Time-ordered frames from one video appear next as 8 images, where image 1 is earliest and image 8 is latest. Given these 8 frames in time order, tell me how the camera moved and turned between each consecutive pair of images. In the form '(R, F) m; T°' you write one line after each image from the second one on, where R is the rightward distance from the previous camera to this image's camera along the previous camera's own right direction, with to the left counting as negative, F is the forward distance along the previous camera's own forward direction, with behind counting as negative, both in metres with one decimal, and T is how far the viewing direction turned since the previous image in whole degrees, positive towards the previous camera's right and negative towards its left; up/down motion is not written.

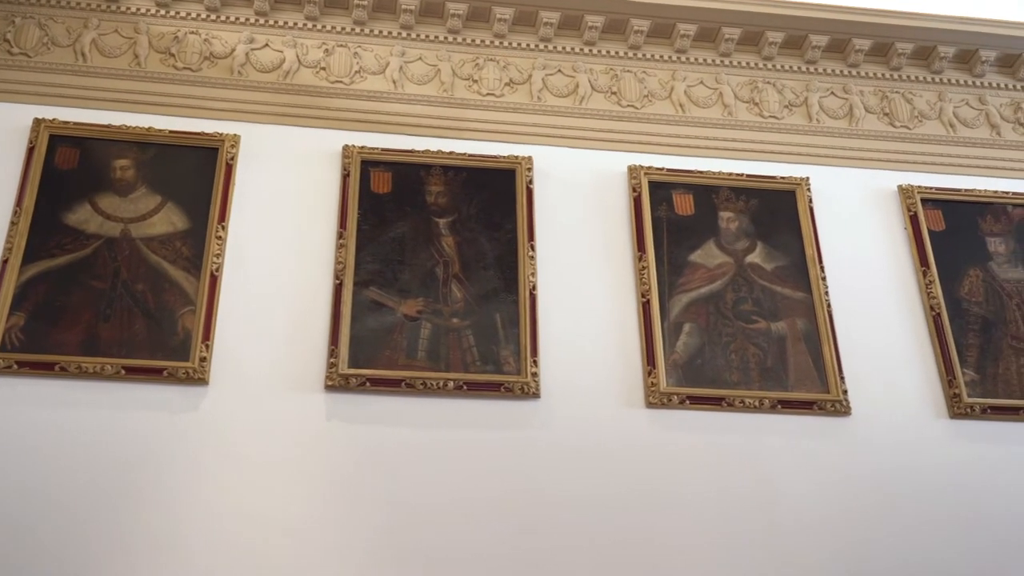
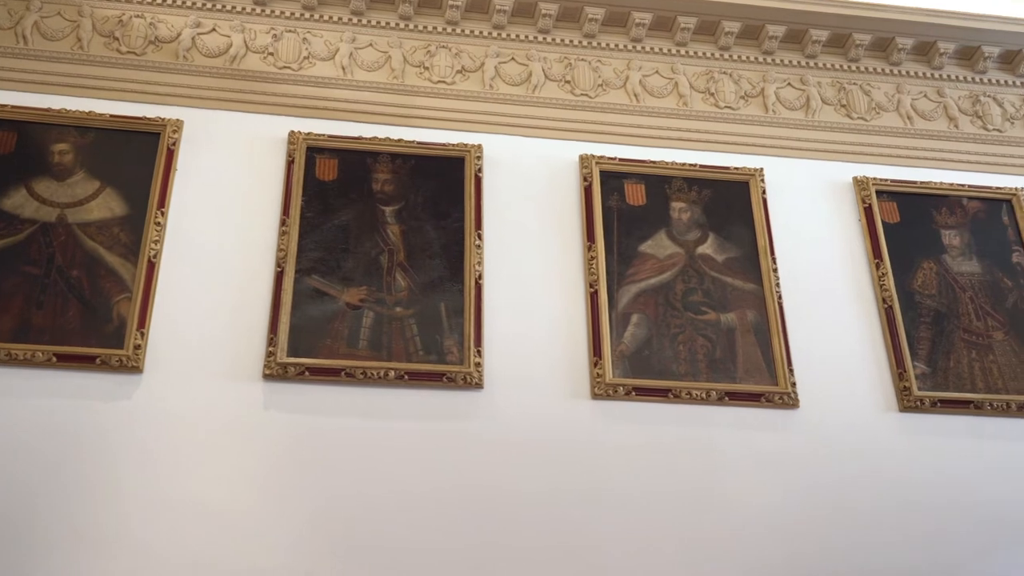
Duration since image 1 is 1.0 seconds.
(+0.3, +0.1) m; +1°
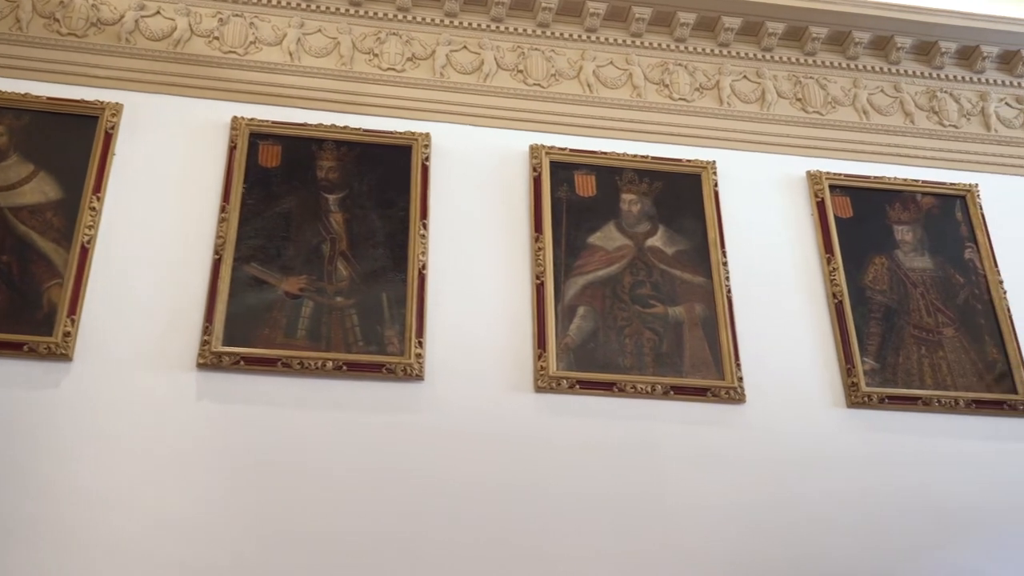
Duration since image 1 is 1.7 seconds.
(+0.3, +0.1) m; +1°
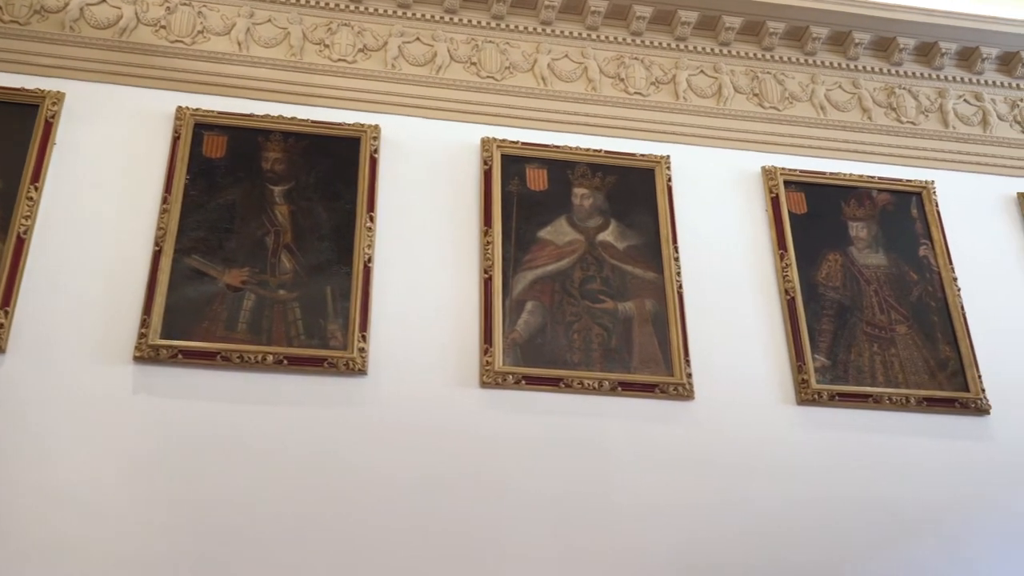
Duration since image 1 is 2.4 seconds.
(+0.3, +0.1) m; +1°
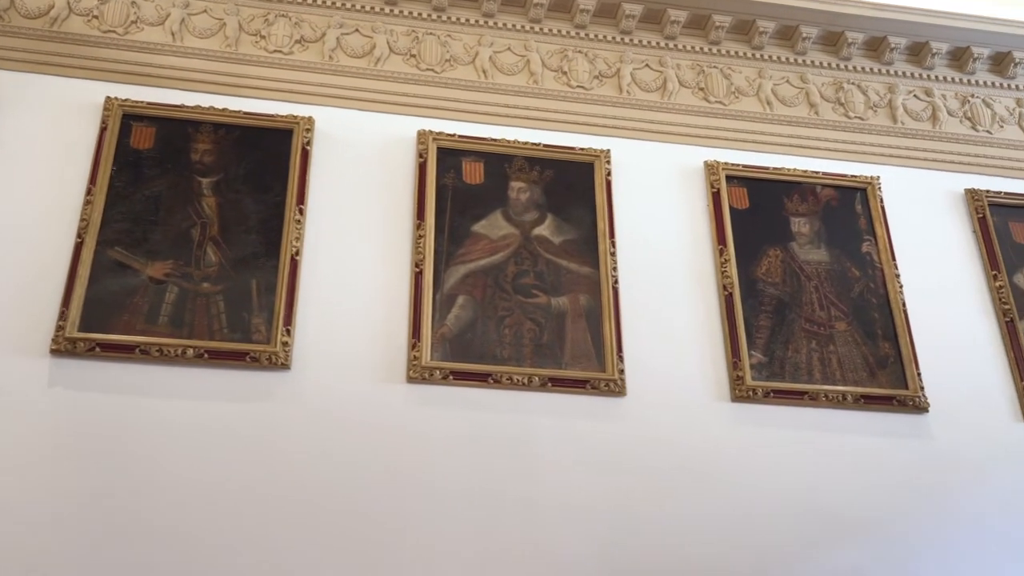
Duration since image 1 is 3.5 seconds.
(+0.4, +0.1) m; 0°
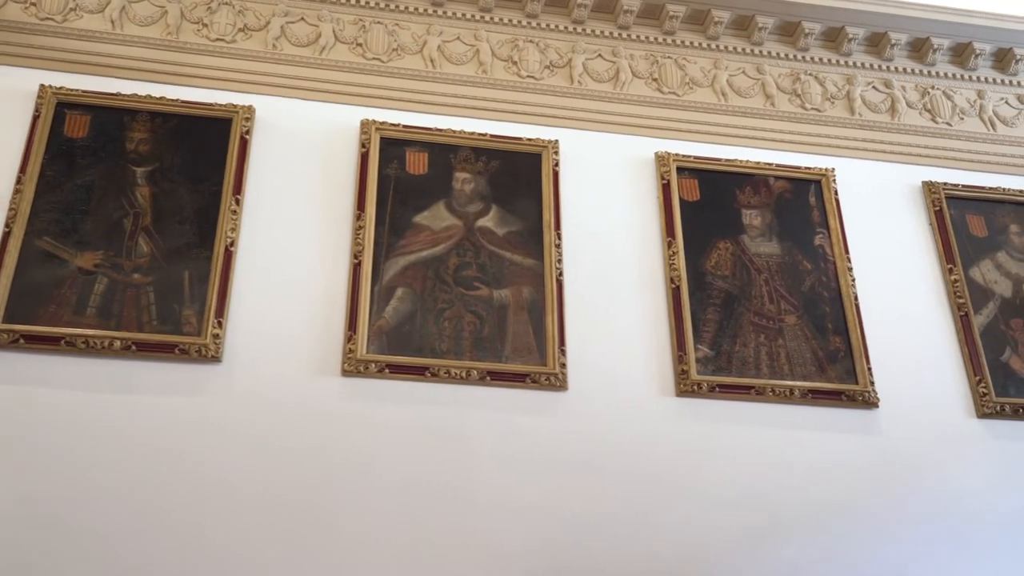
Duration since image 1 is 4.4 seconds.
(+0.4, +0.1) m; 0°
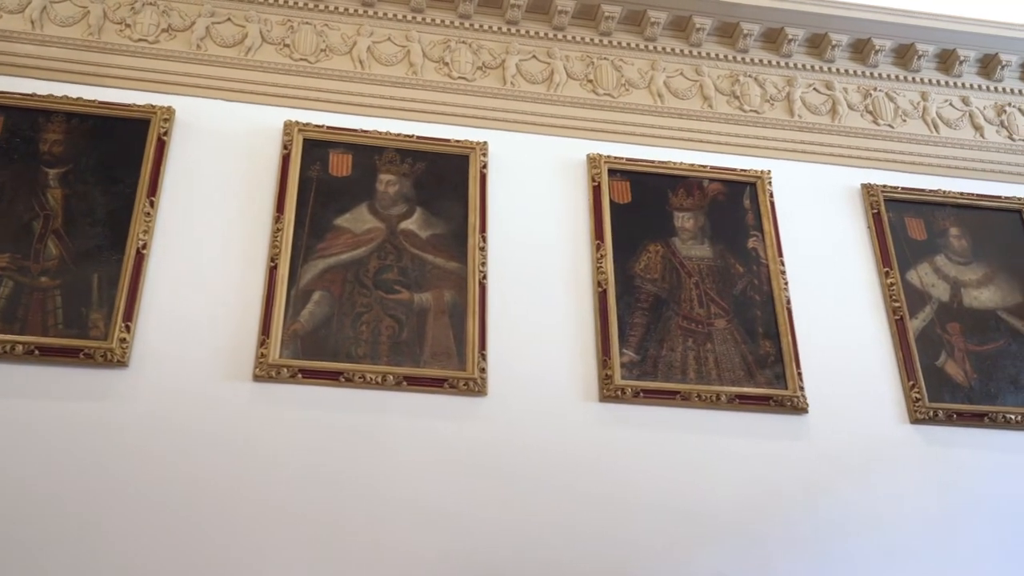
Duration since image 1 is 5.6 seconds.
(+0.5, +0.1) m; 0°
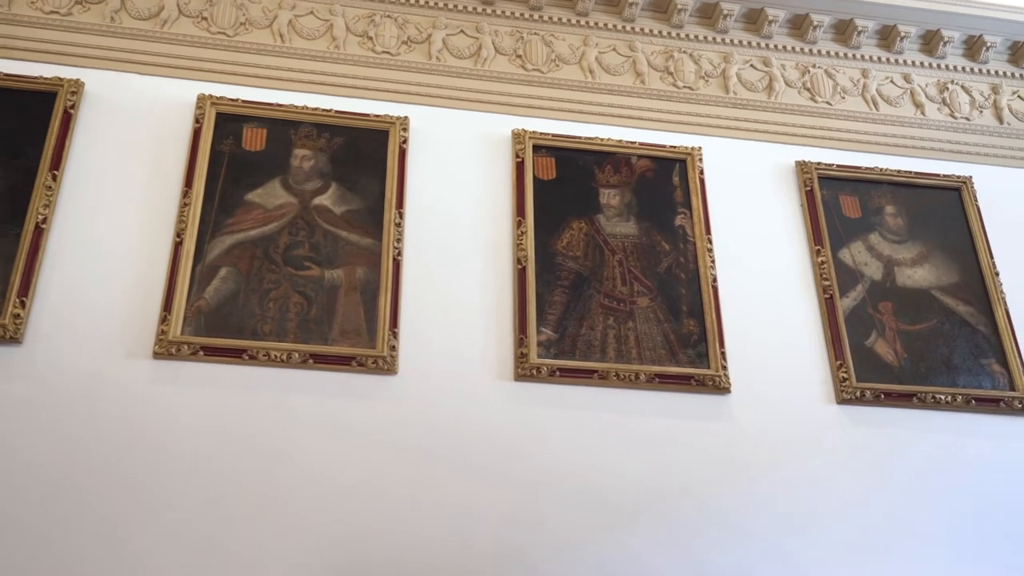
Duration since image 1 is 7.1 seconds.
(+0.5, +0.2) m; 0°
